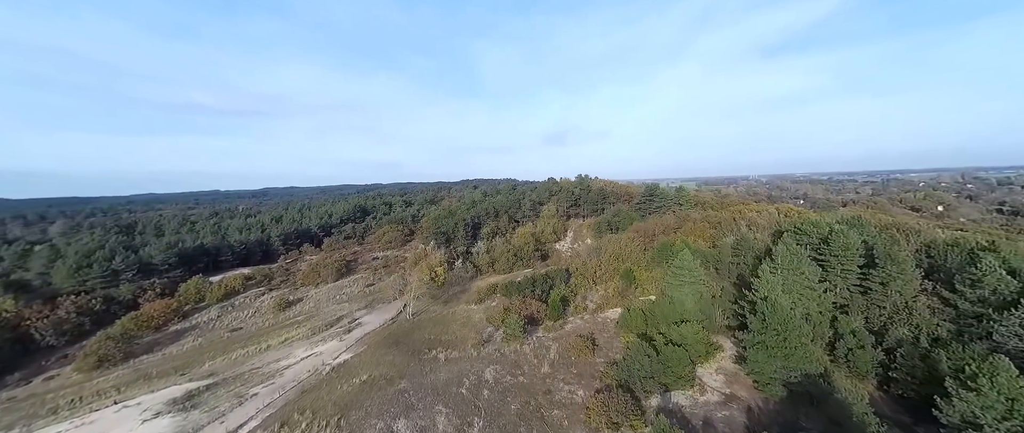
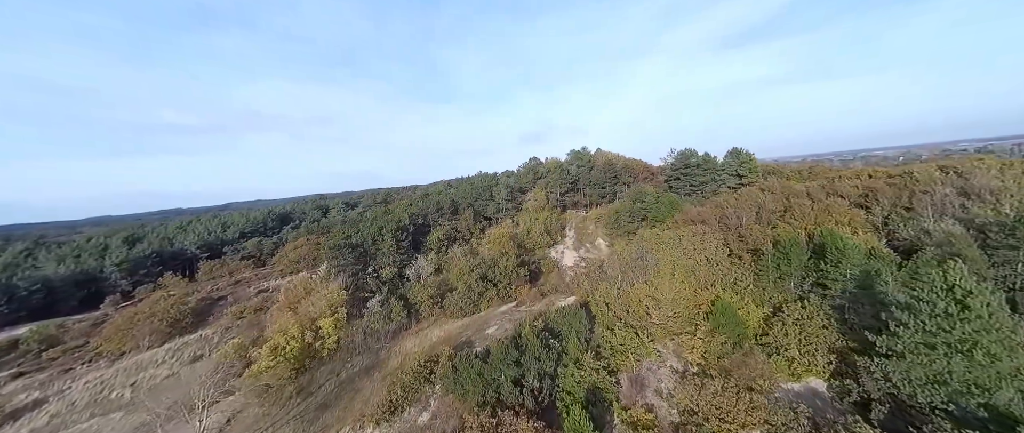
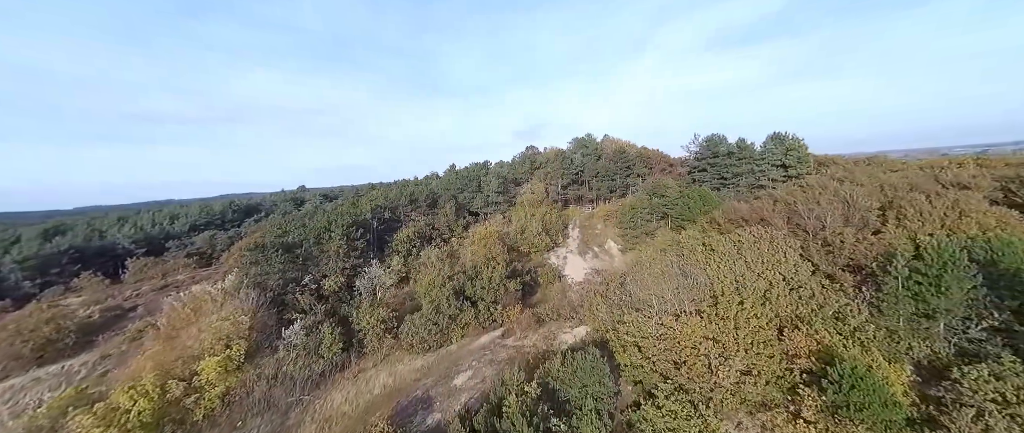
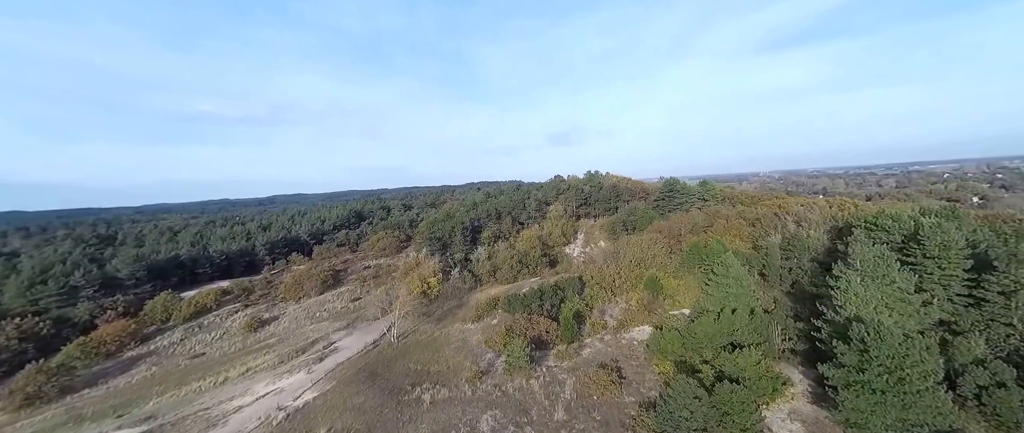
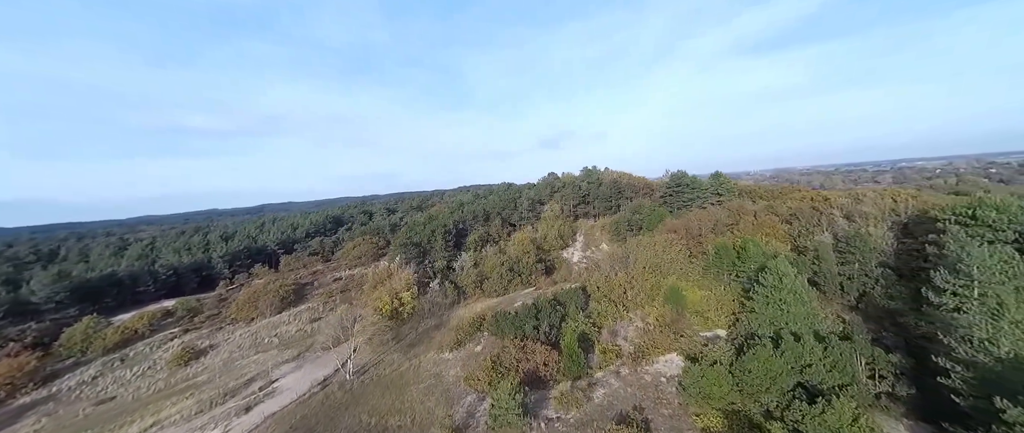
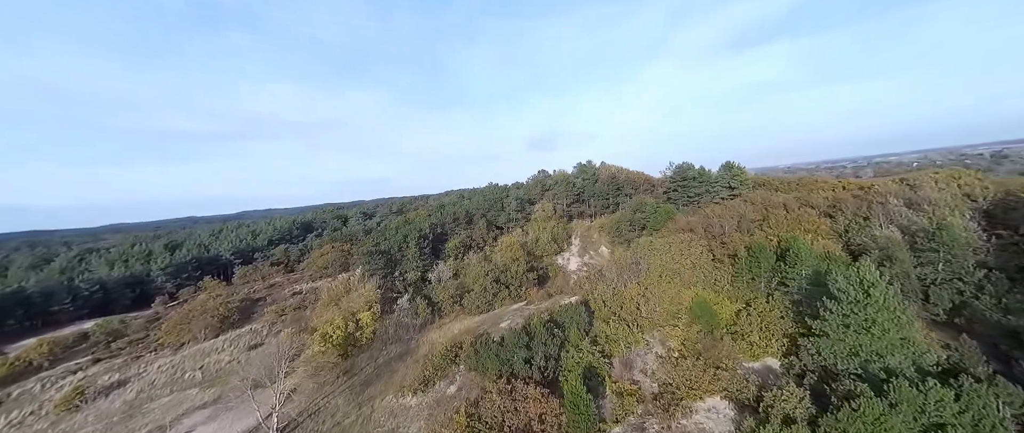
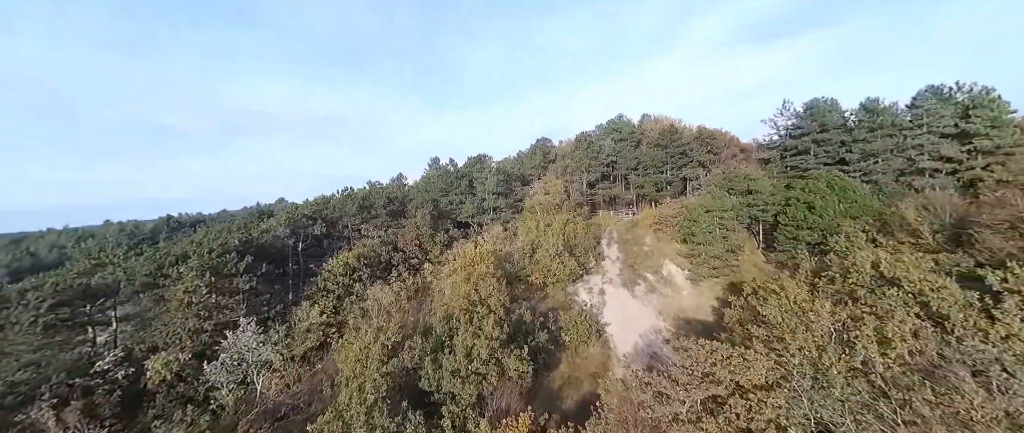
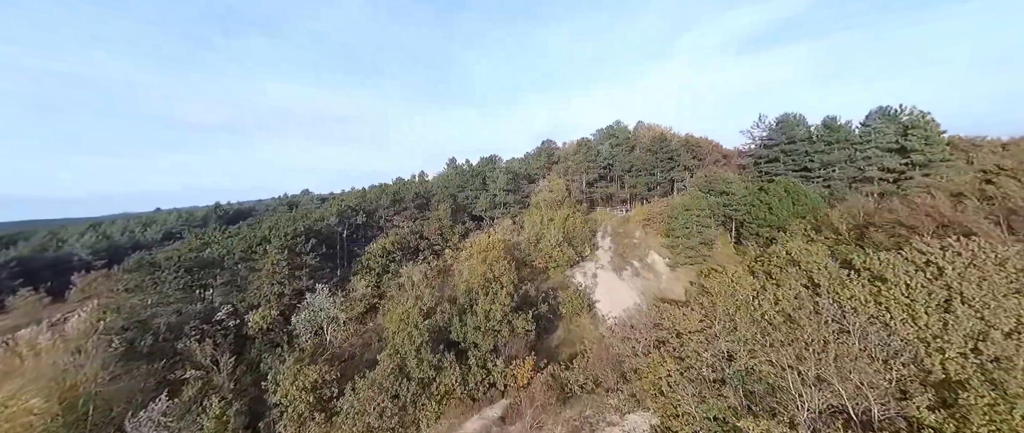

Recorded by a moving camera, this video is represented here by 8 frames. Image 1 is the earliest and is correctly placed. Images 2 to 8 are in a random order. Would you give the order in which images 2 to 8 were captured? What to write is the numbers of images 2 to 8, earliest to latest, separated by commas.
4, 5, 6, 2, 3, 8, 7
